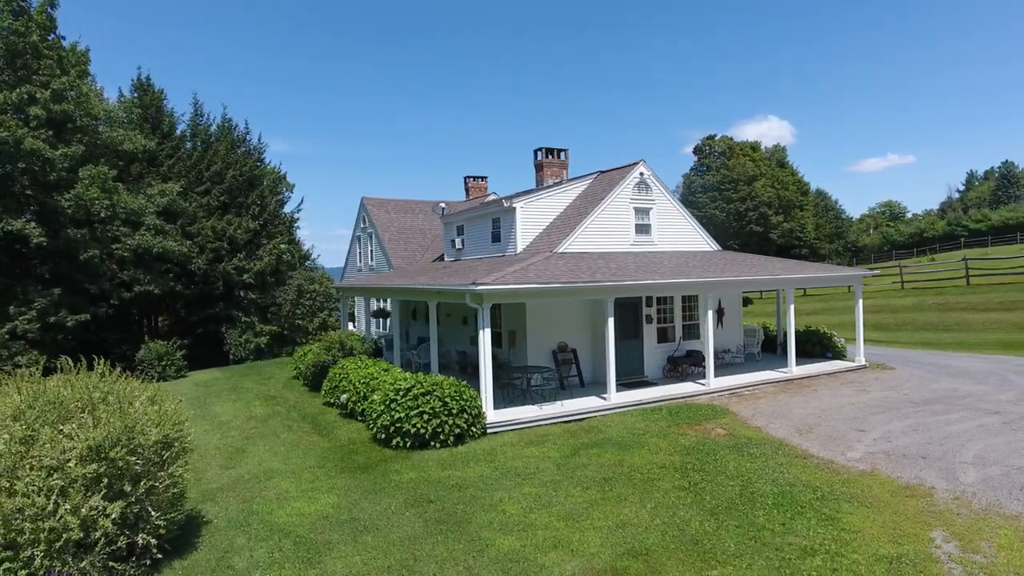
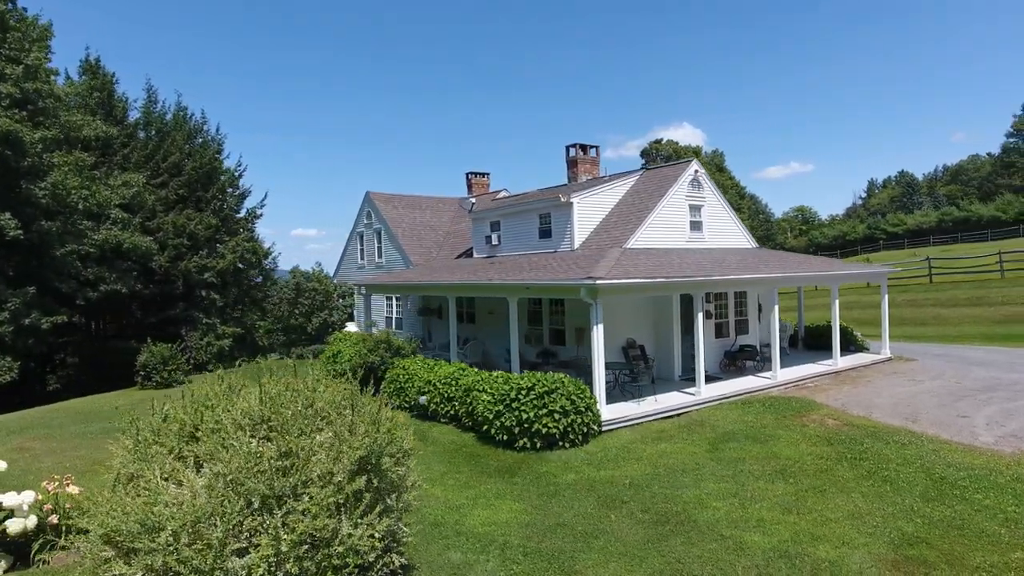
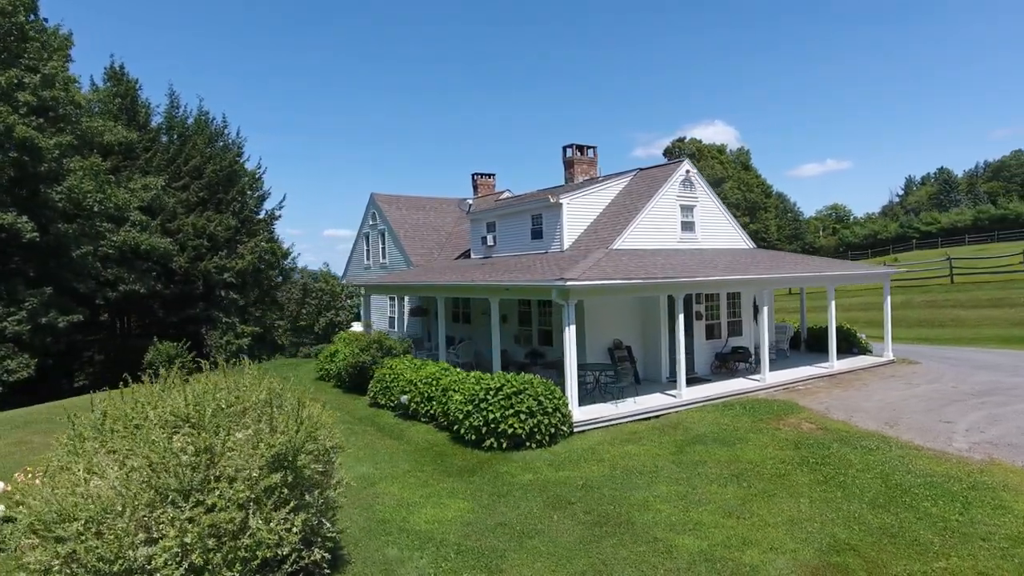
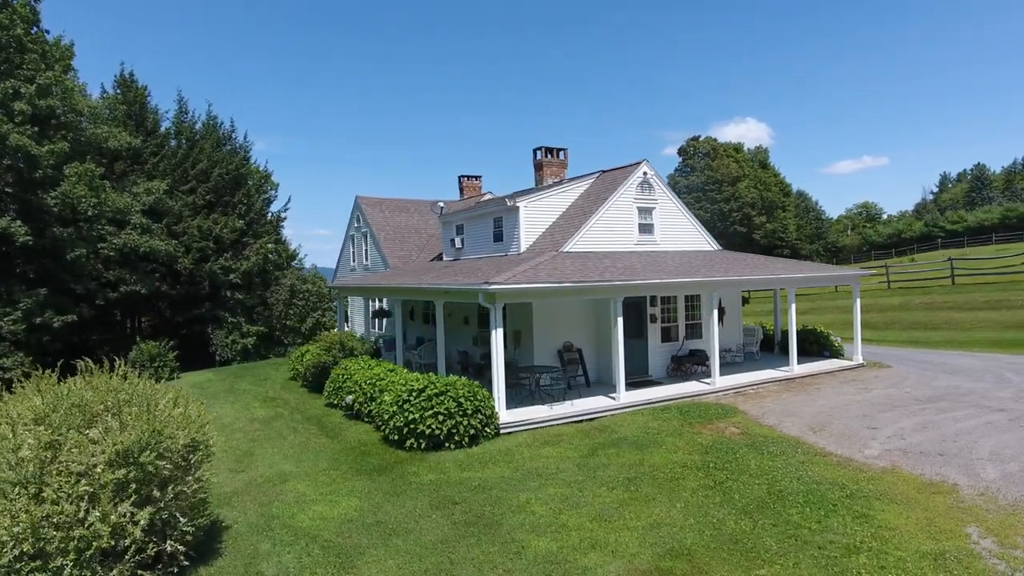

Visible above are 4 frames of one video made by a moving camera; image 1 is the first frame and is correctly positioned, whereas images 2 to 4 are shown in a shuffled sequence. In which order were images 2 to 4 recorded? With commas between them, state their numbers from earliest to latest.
4, 3, 2
